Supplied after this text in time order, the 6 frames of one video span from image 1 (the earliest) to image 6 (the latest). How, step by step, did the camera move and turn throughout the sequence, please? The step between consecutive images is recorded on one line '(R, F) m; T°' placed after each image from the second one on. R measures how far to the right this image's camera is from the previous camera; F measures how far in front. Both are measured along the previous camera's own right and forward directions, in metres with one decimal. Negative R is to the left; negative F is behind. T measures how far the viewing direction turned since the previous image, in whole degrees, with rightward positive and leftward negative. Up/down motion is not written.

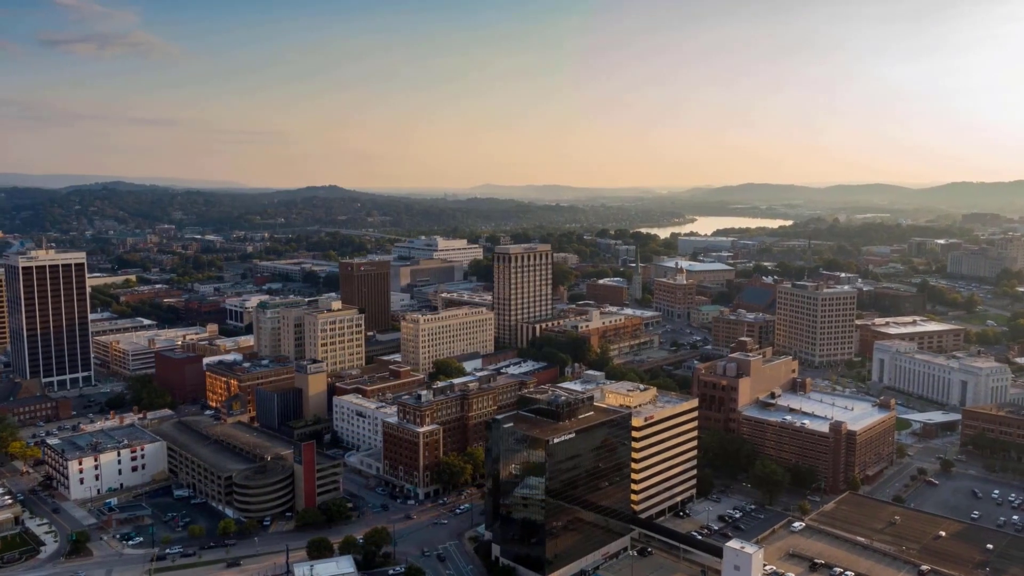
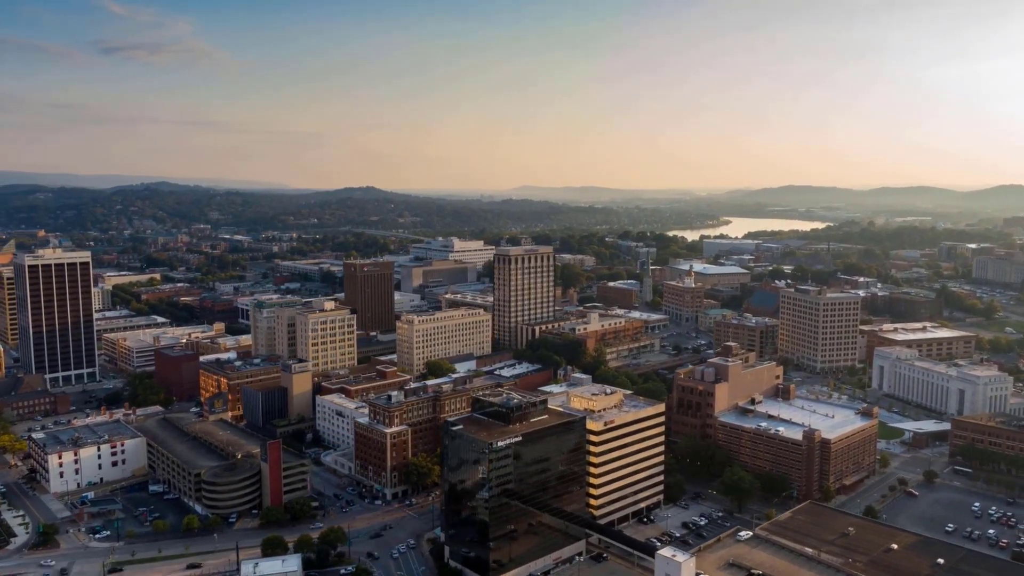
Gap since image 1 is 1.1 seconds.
(+3.9, +0.2) m; -3°
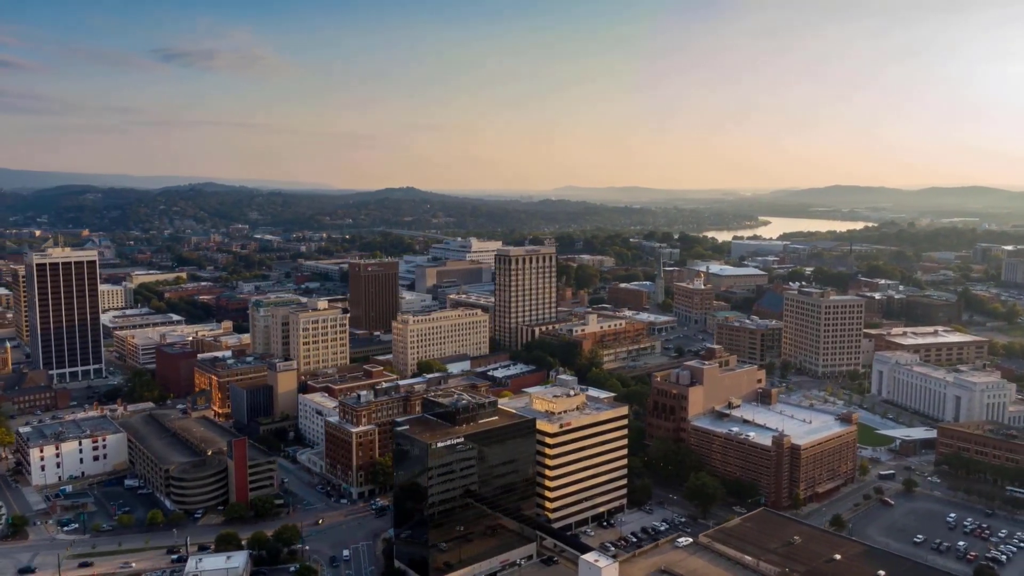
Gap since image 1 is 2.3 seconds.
(+4.3, +0.2) m; -3°
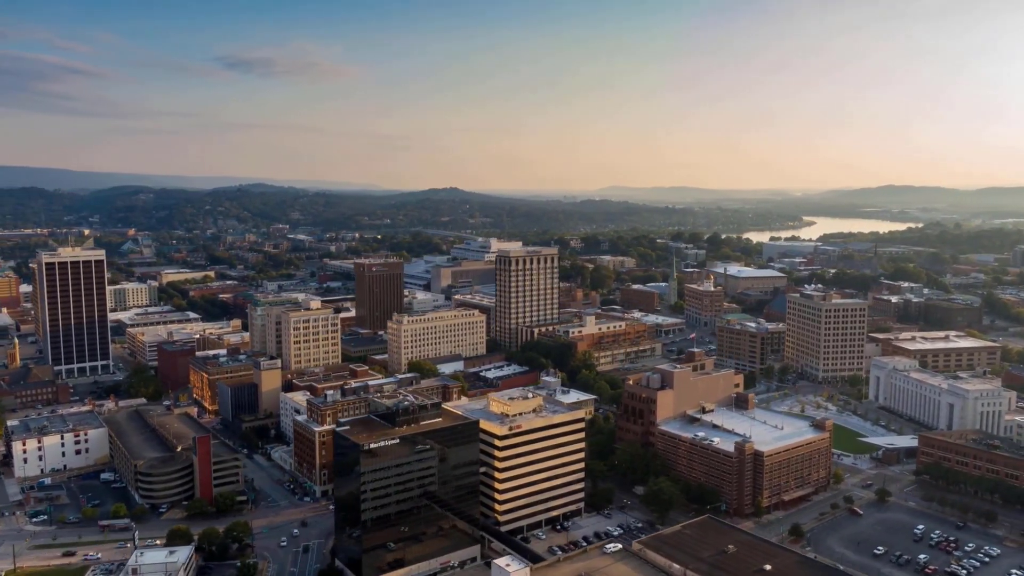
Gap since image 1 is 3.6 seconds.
(+4.7, +0.3) m; -3°
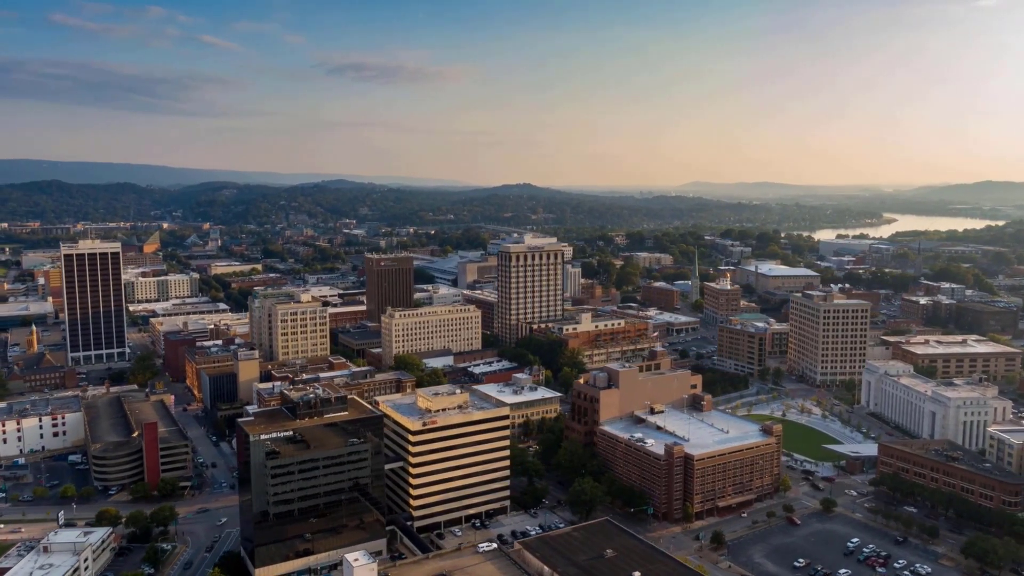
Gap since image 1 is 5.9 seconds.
(+8.0, +0.7) m; -6°
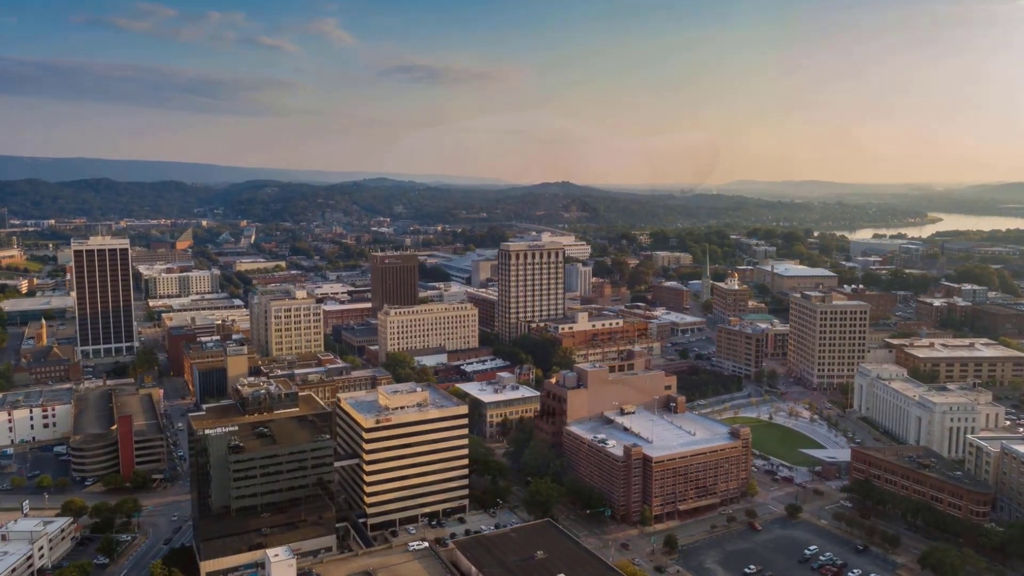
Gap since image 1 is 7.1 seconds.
(+4.3, +0.3) m; -3°
